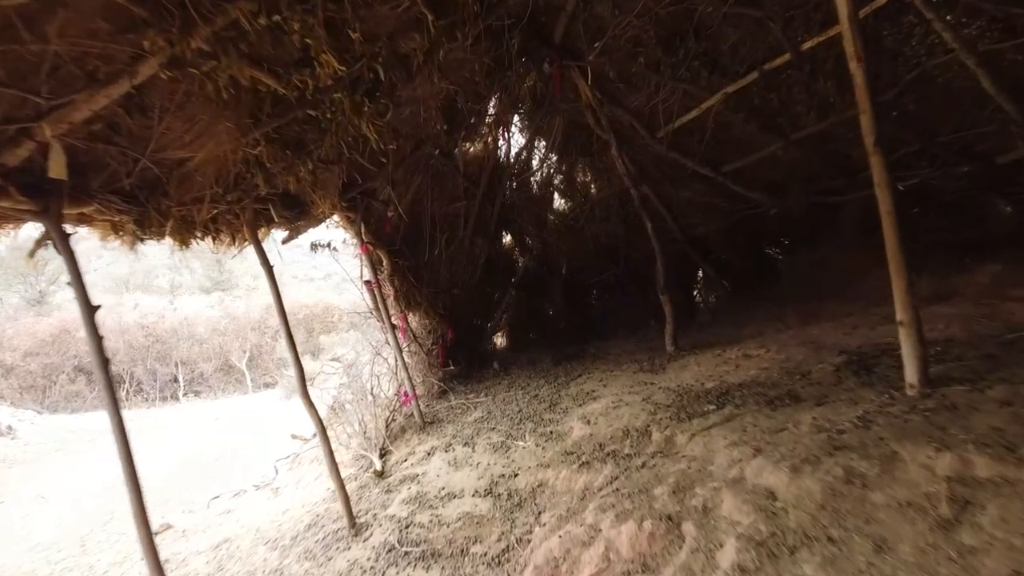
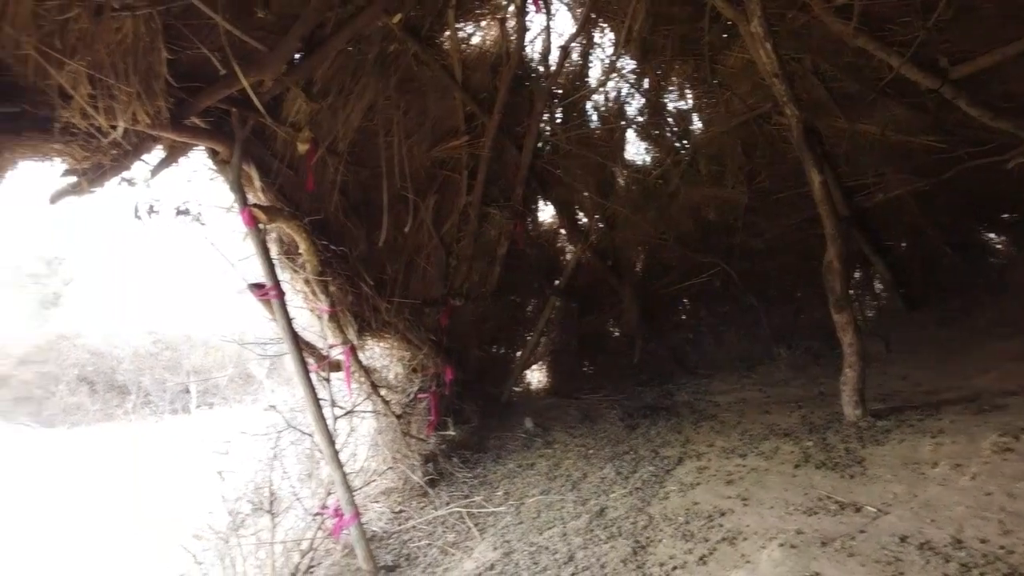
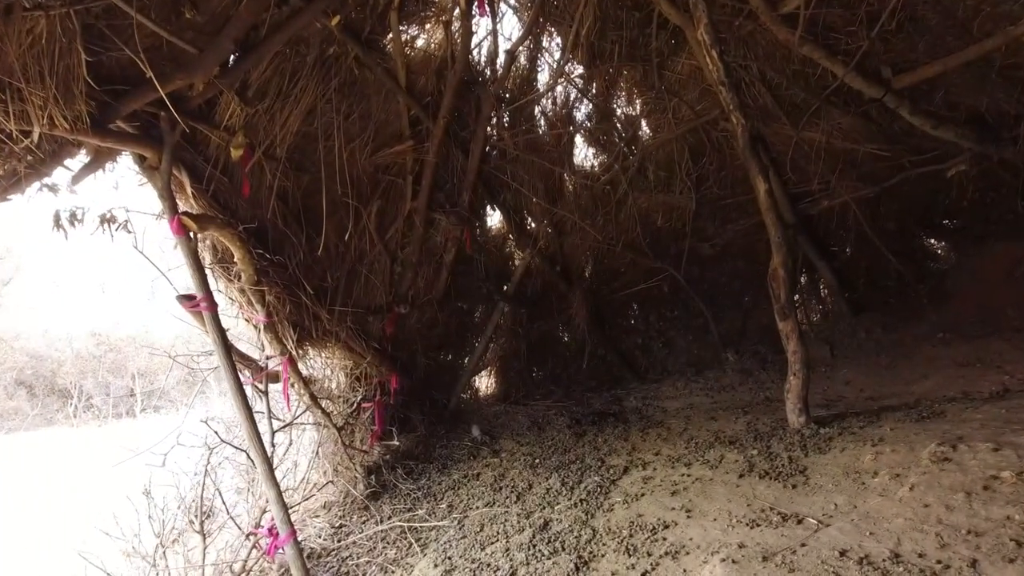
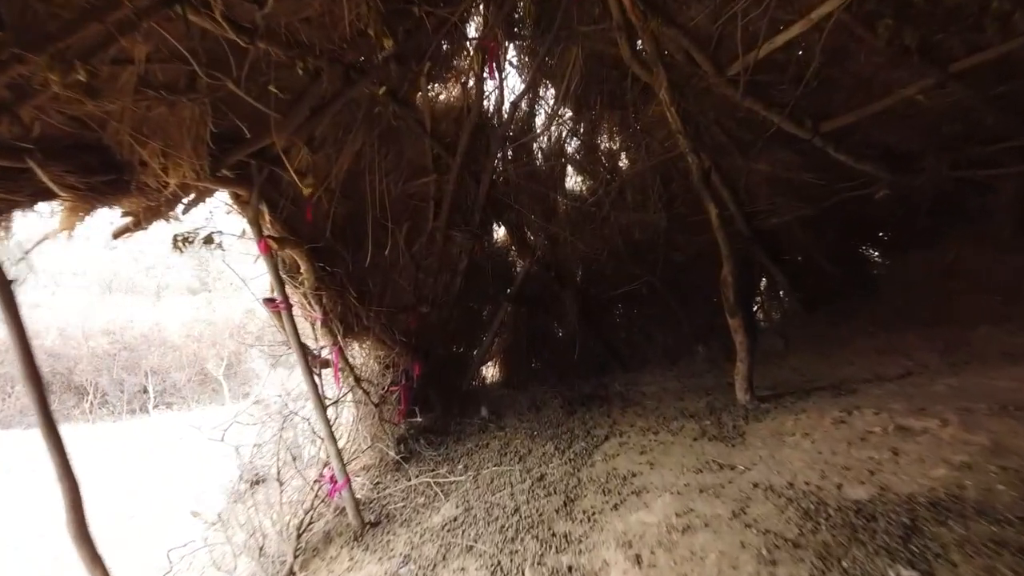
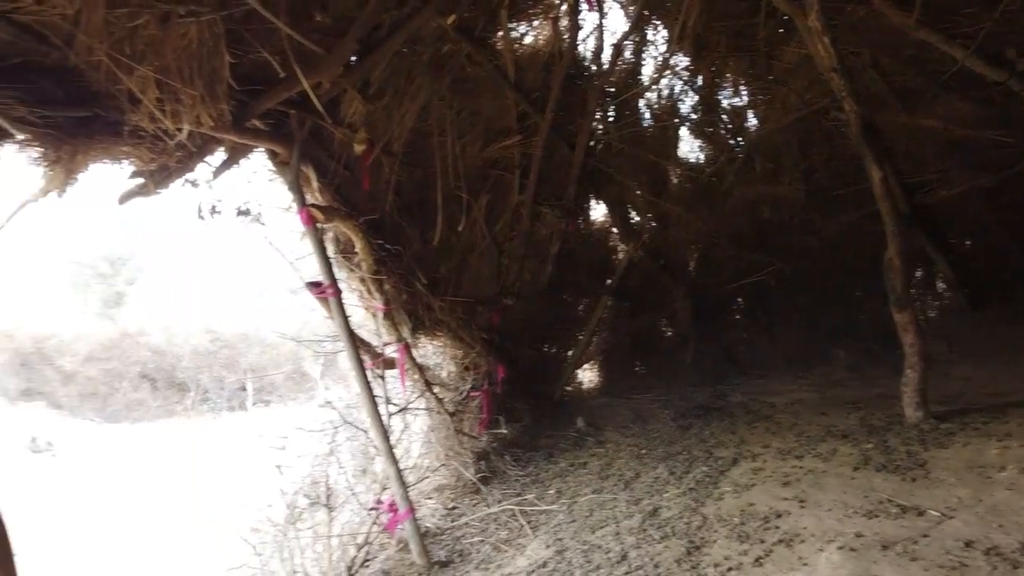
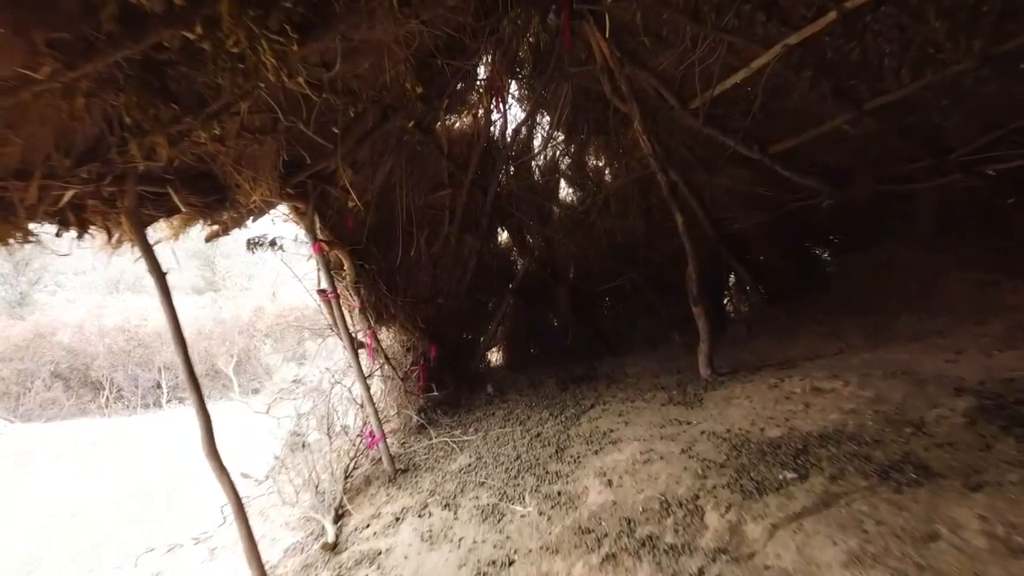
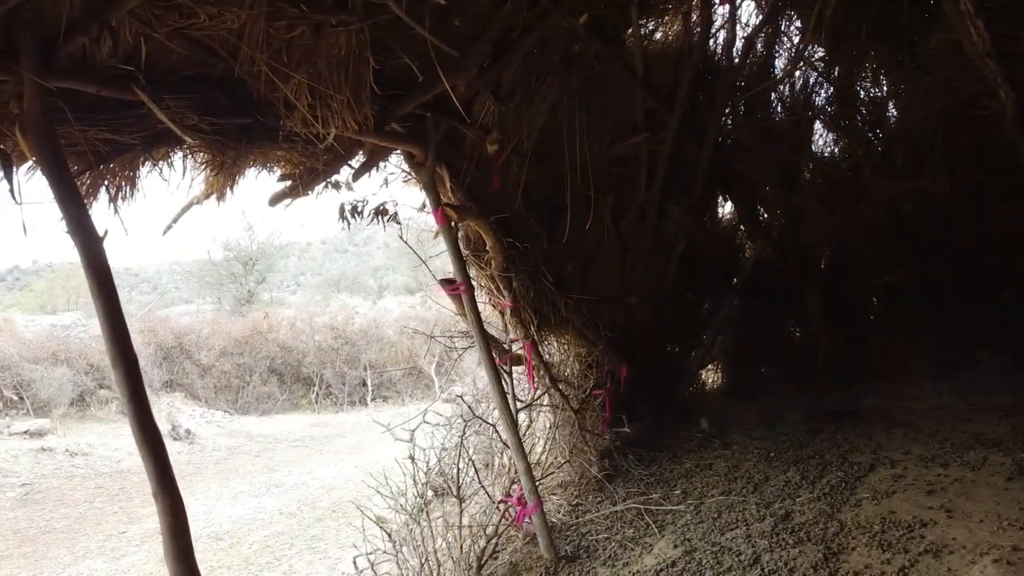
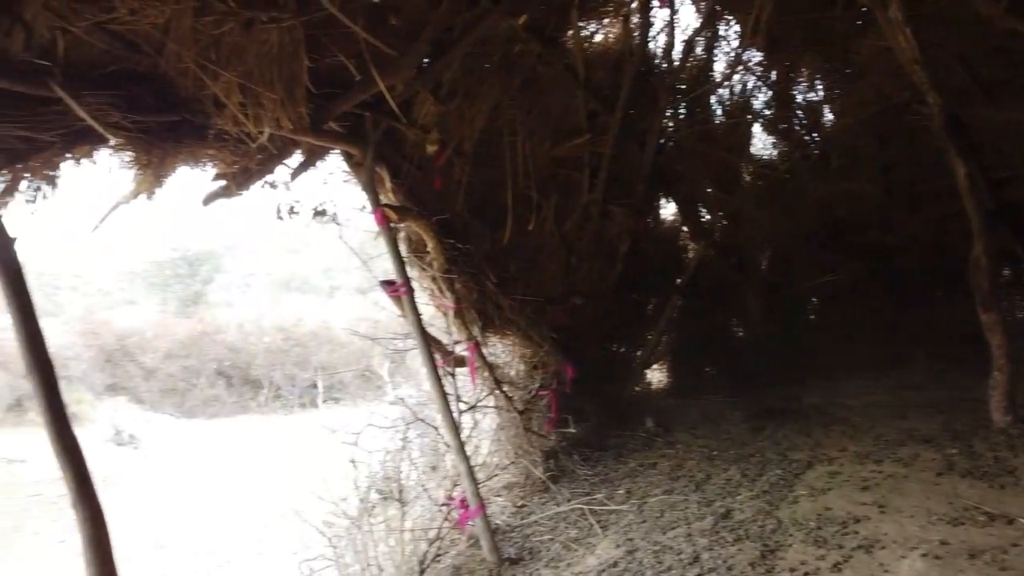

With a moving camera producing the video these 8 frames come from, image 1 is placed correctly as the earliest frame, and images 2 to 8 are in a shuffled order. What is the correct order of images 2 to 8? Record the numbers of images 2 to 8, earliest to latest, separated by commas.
6, 4, 3, 2, 5, 8, 7
